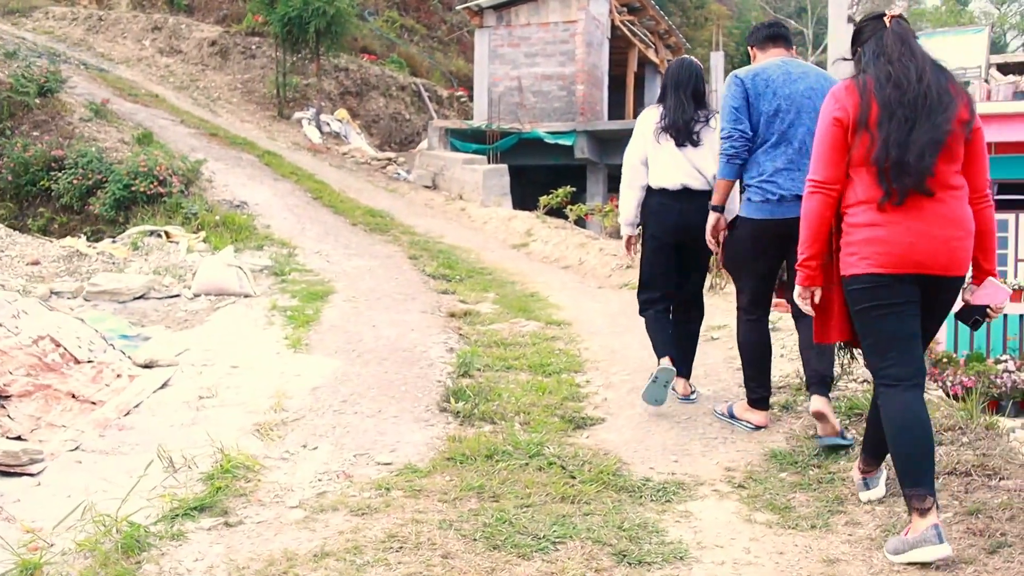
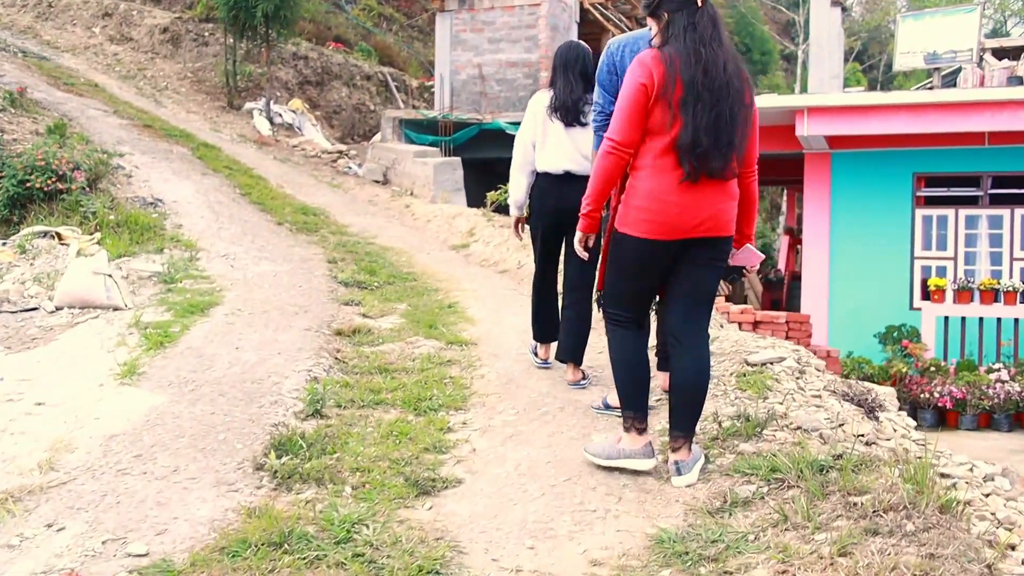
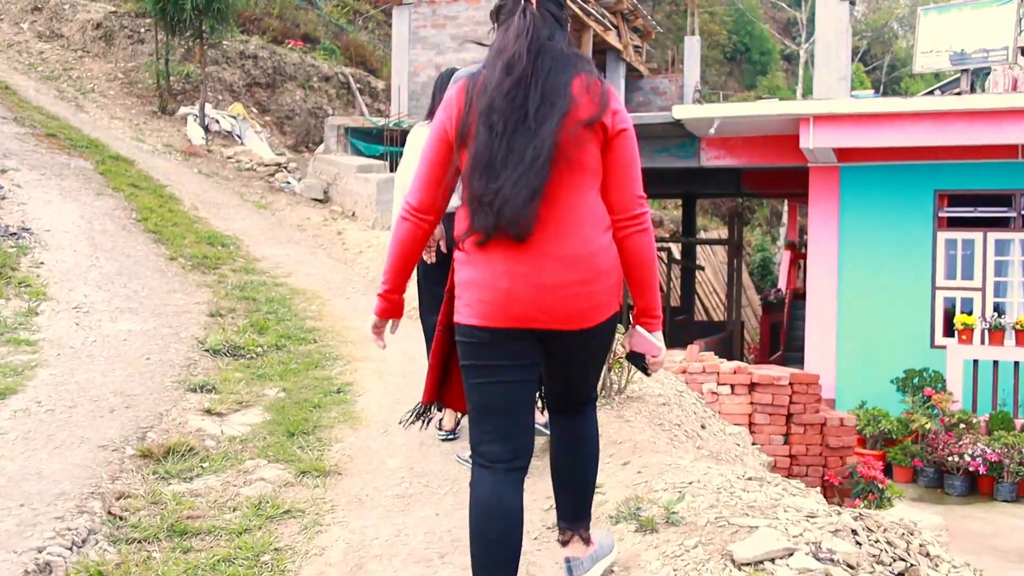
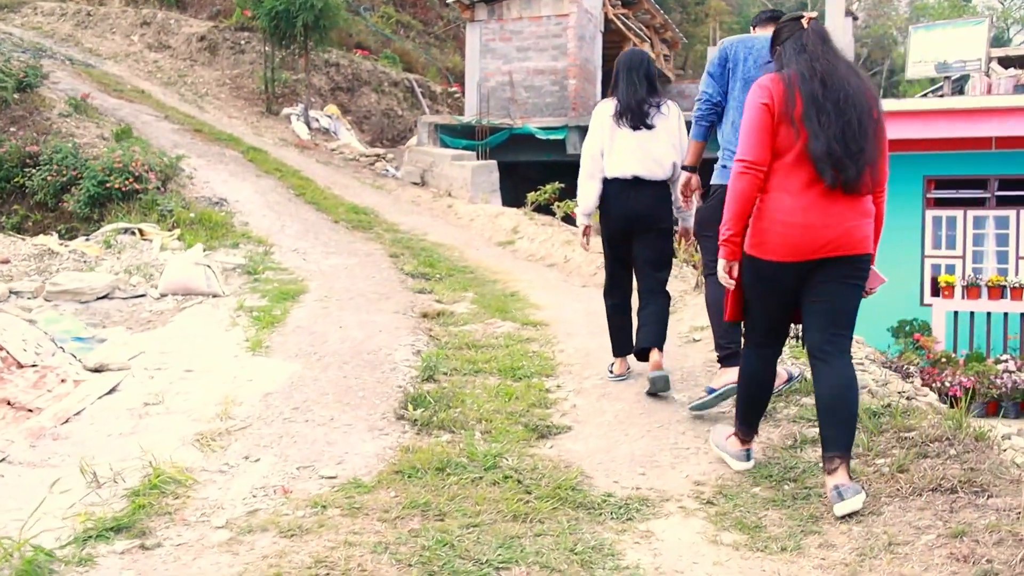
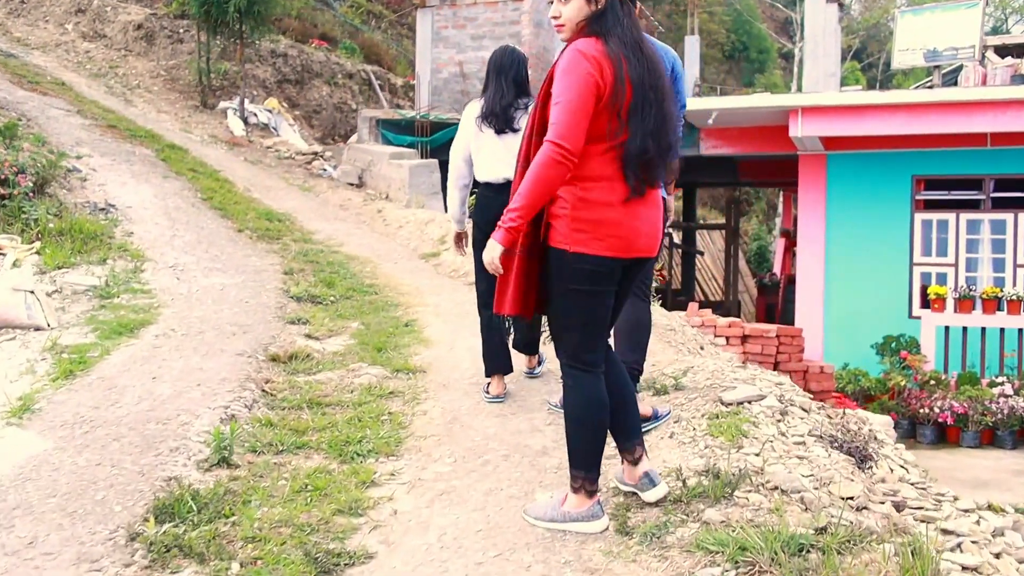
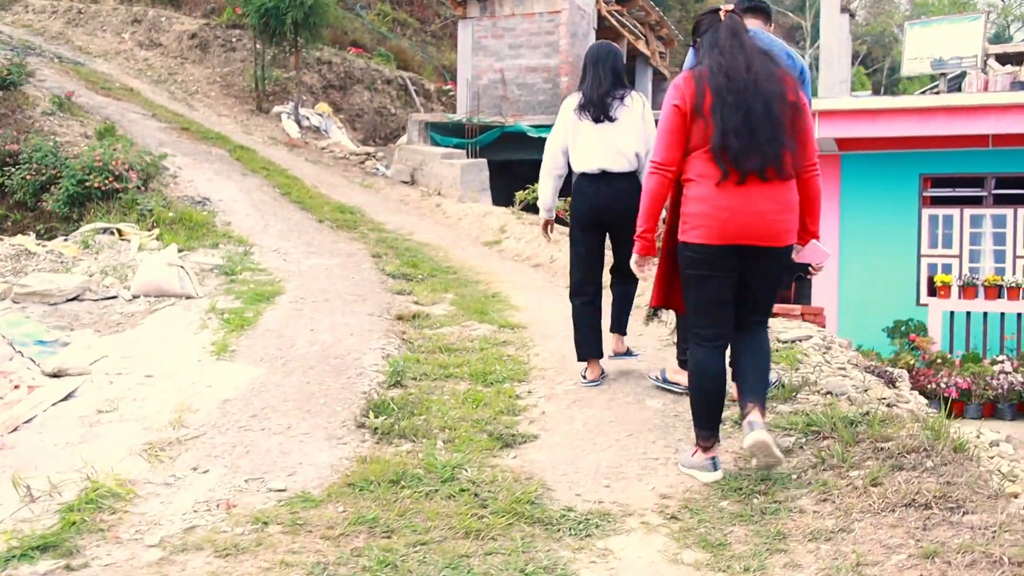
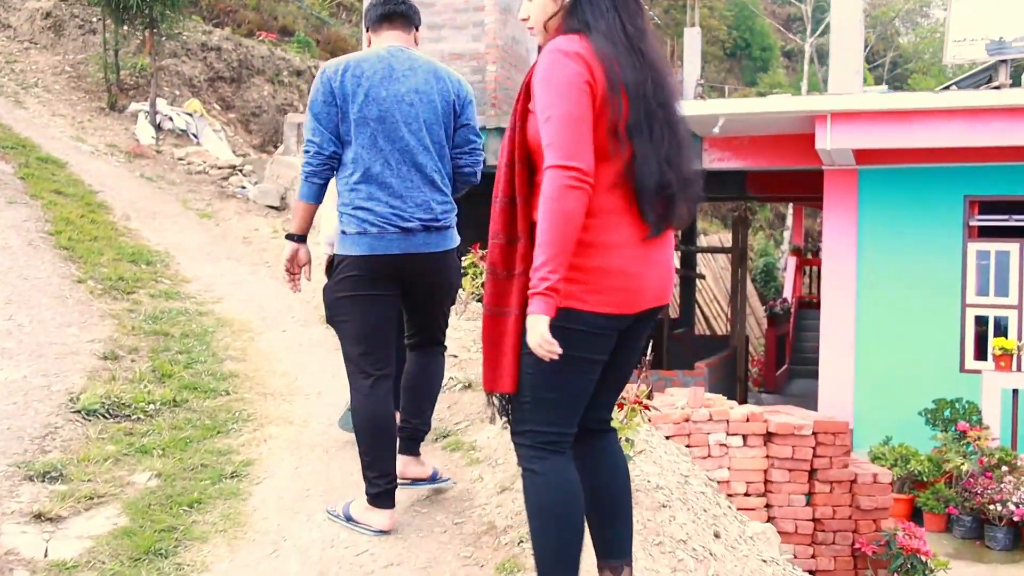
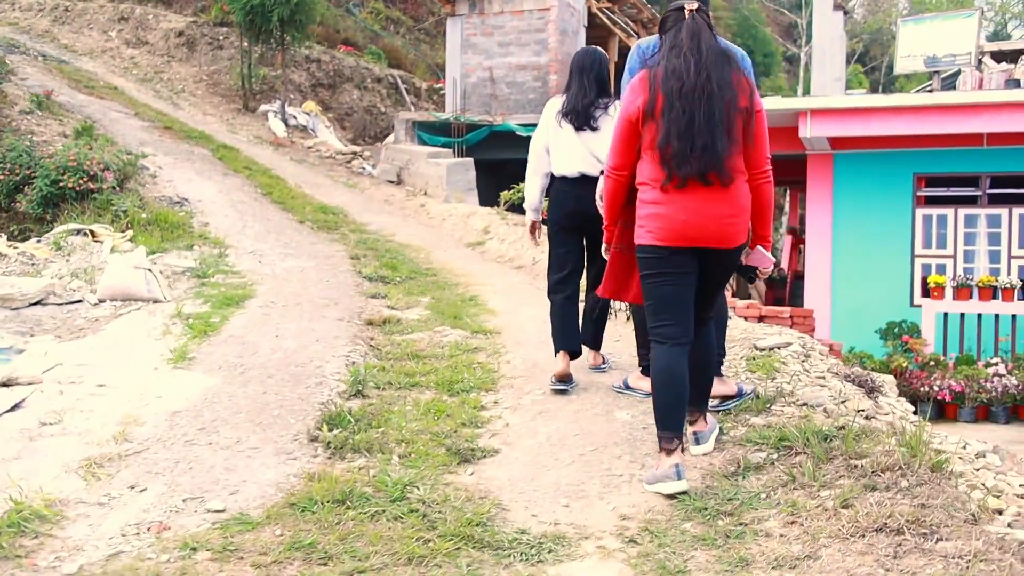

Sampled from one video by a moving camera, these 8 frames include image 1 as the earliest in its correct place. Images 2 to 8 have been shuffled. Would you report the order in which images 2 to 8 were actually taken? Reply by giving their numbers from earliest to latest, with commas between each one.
4, 6, 8, 2, 5, 3, 7
